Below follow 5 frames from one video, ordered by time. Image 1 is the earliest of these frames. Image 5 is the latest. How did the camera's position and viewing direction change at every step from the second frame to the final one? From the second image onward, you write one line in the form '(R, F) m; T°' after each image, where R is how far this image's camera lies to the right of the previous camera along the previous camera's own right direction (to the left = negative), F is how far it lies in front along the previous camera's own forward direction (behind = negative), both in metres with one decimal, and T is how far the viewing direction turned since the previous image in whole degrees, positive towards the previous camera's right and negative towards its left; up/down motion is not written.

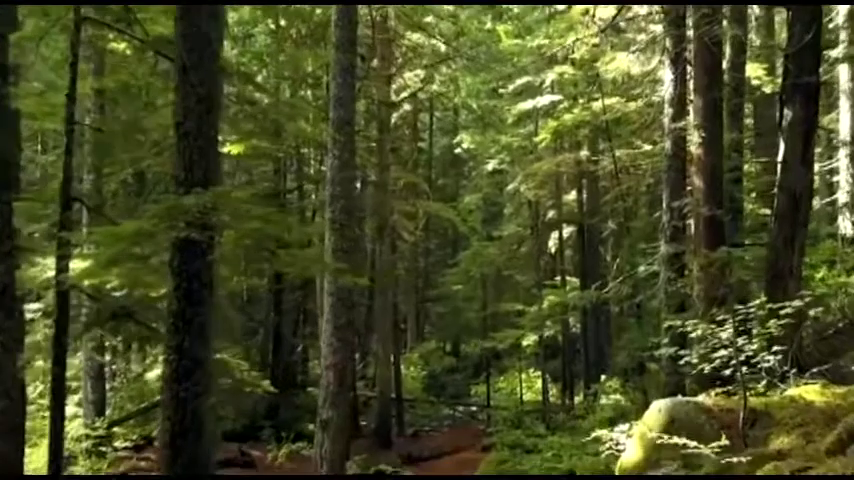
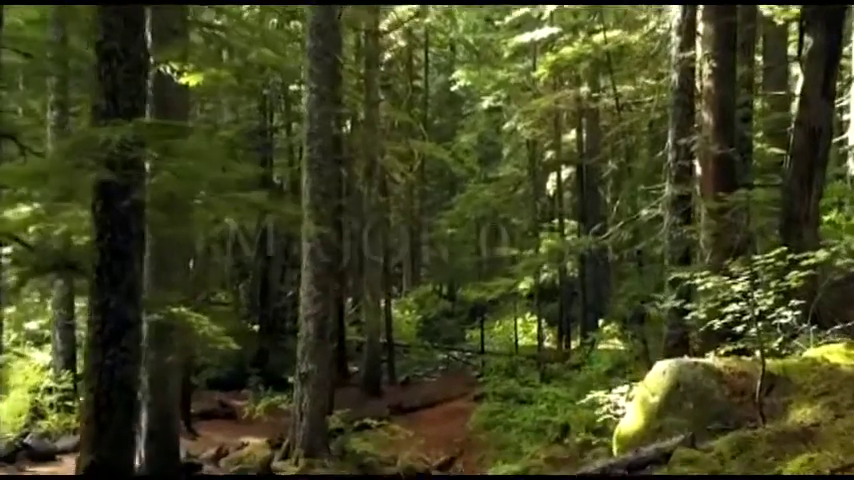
(+0.2, +1.1) m; 0°
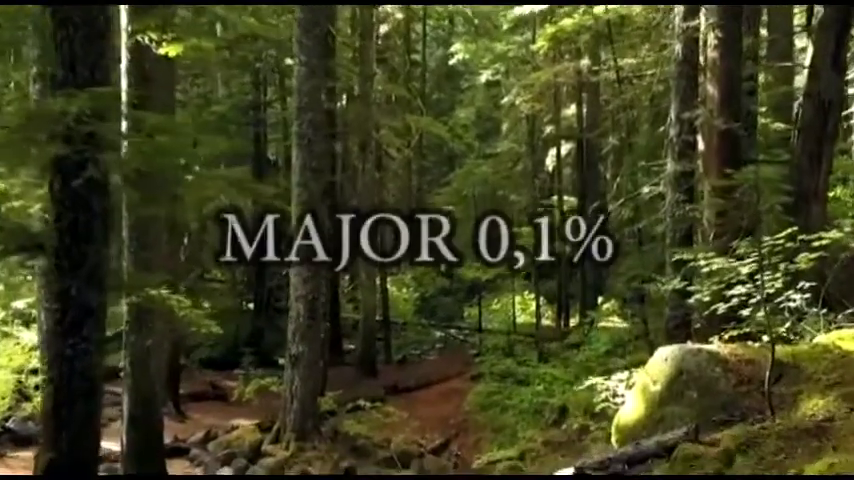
(+0.1, +0.4) m; 0°
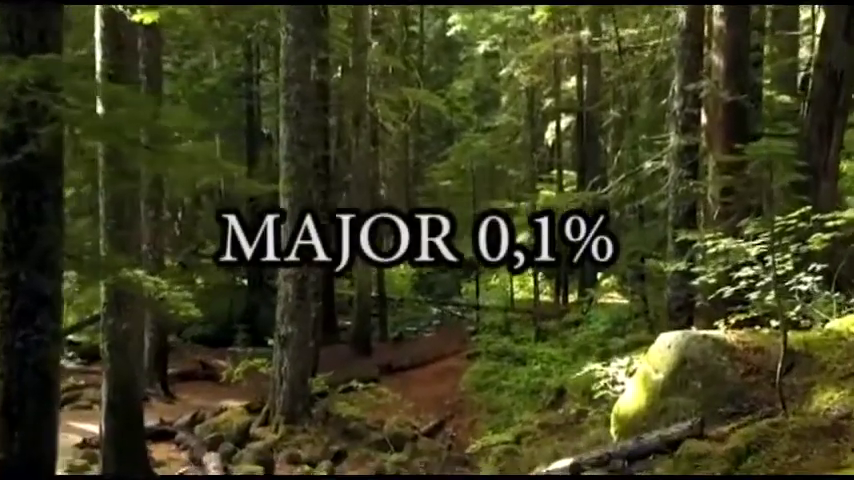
(+0.1, +0.5) m; 0°
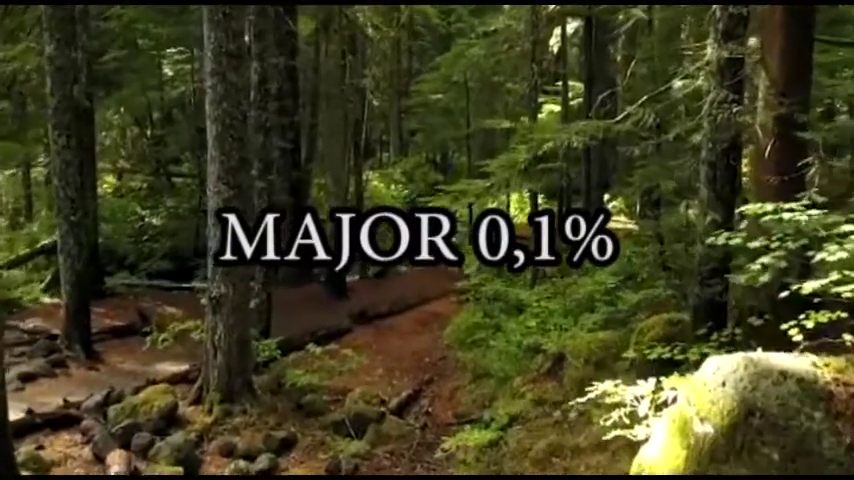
(+0.5, +2.6) m; 0°
